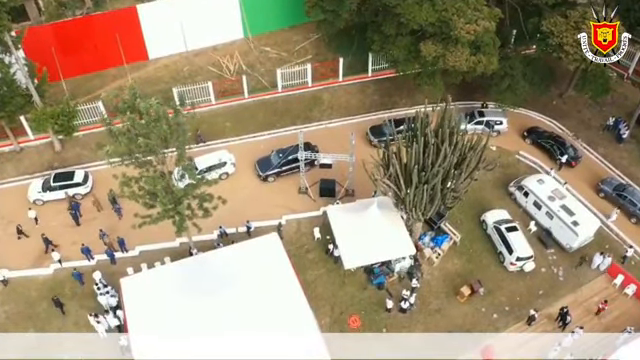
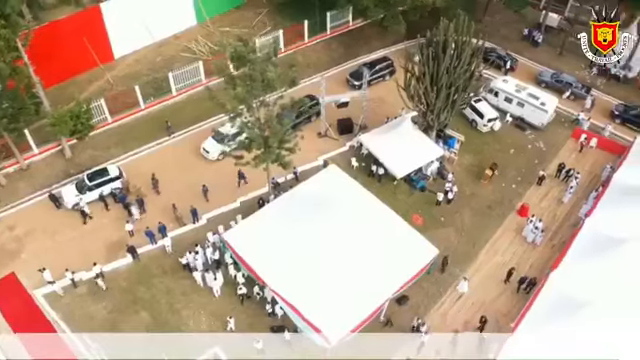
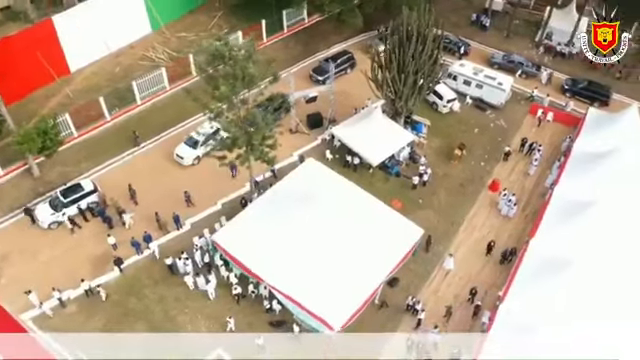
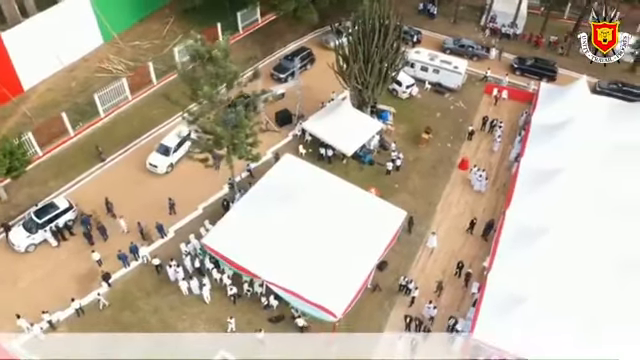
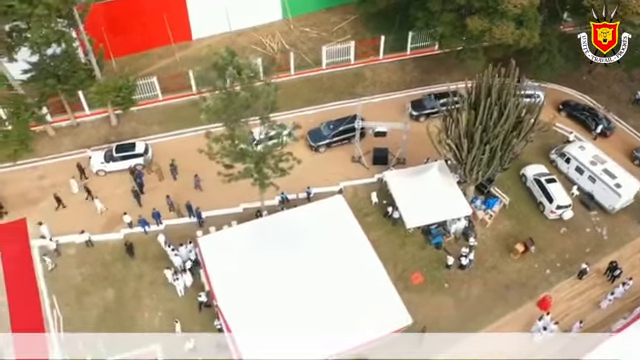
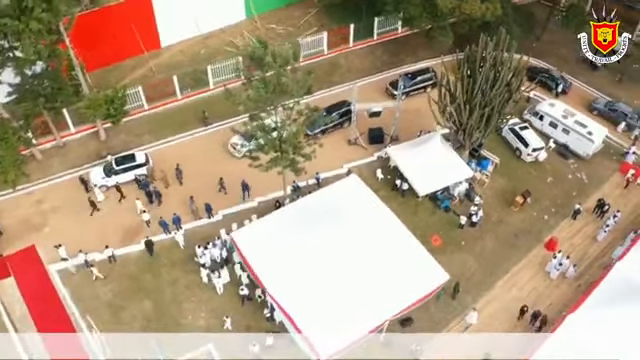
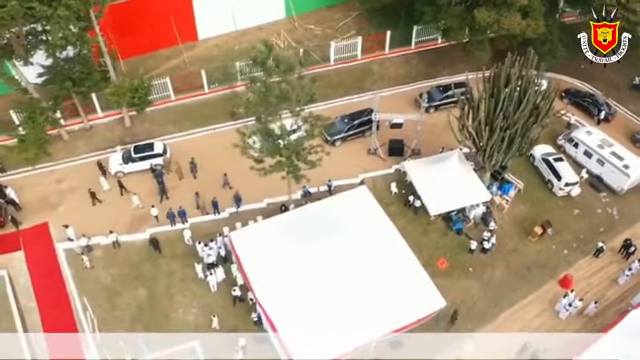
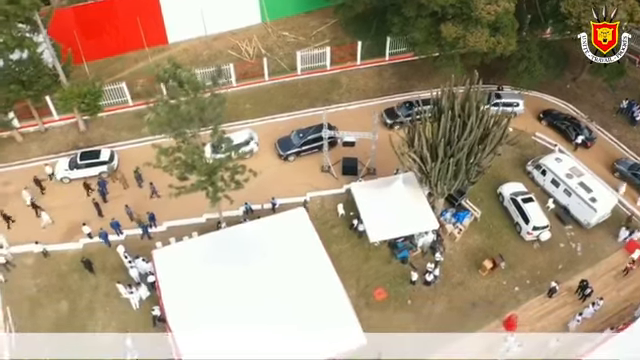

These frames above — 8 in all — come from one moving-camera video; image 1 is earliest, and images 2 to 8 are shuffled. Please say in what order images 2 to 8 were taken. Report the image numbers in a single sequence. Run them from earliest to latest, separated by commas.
8, 5, 7, 6, 2, 3, 4
